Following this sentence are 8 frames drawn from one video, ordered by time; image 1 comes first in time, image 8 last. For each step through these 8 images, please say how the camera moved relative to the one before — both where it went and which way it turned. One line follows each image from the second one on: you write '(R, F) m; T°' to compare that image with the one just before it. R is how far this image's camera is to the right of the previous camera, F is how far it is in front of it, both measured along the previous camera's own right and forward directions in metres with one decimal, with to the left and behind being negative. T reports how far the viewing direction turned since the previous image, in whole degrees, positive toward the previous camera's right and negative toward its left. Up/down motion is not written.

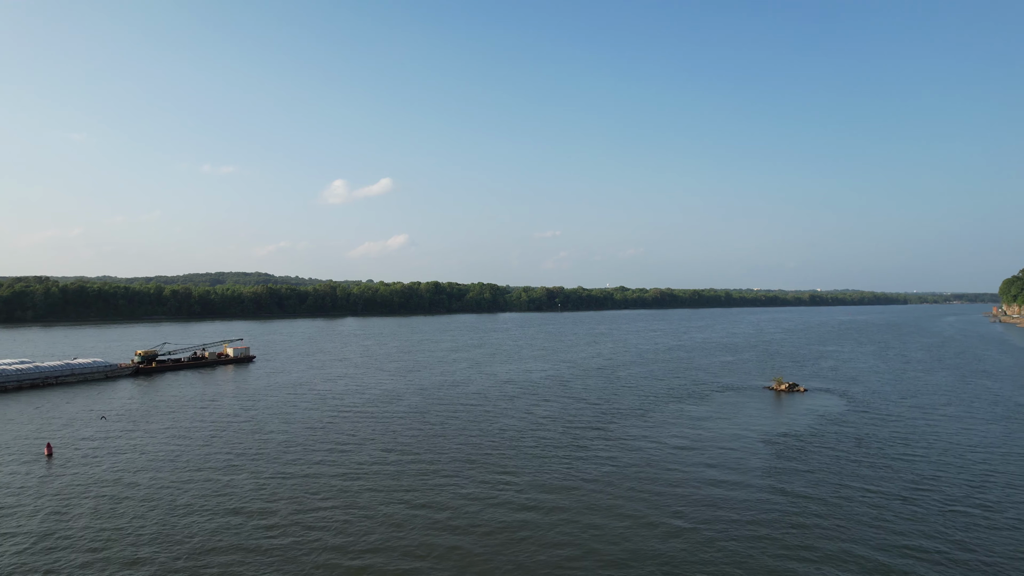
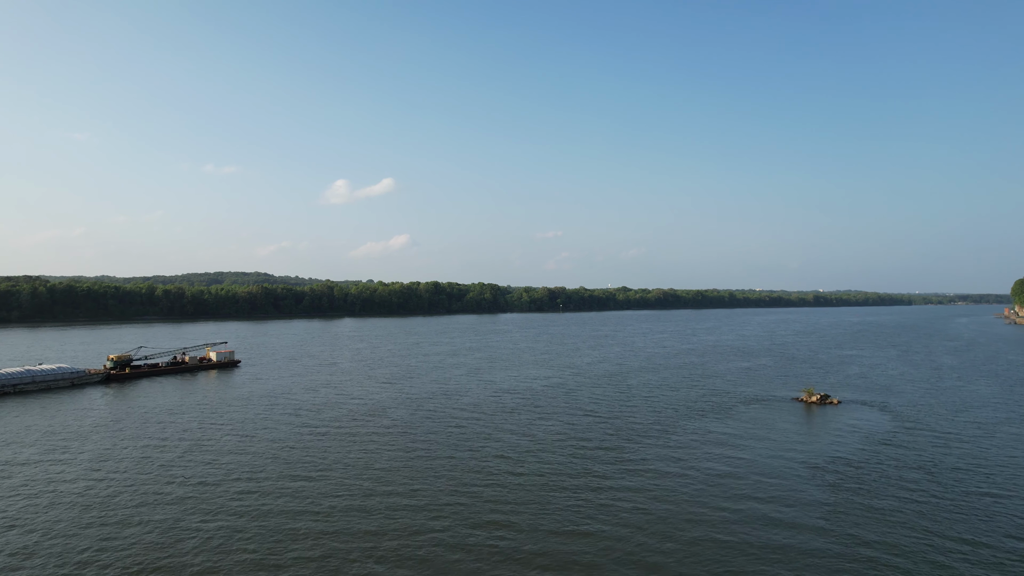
(0.0, +4.2) m; 0°
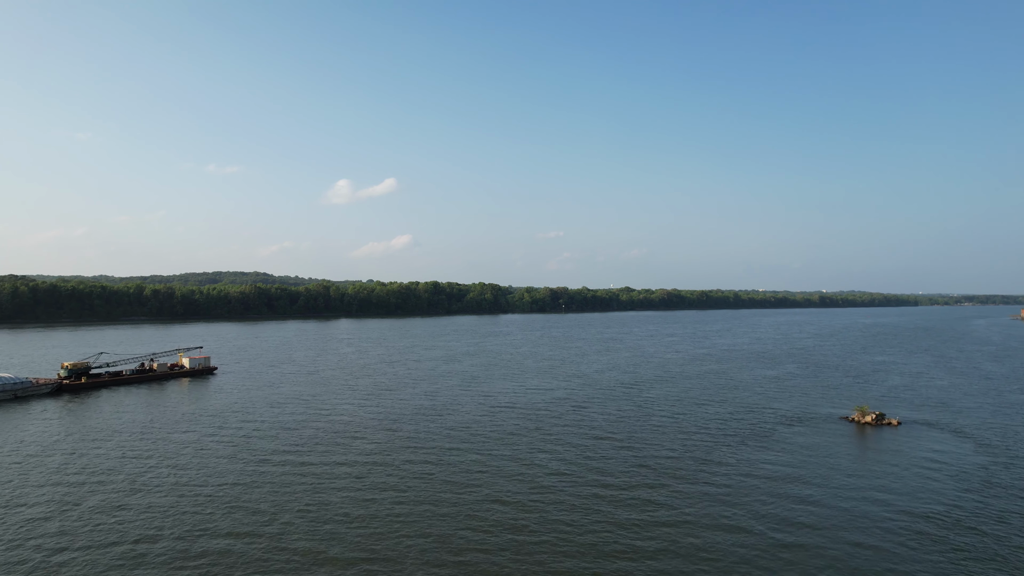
(+0.1, +5.7) m; 0°
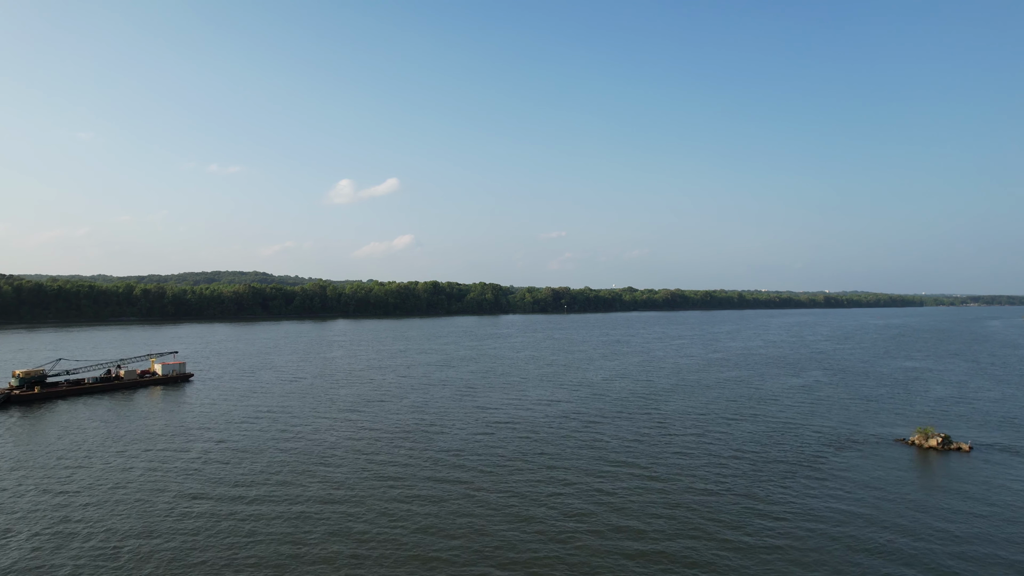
(+0.1, +4.8) m; 0°
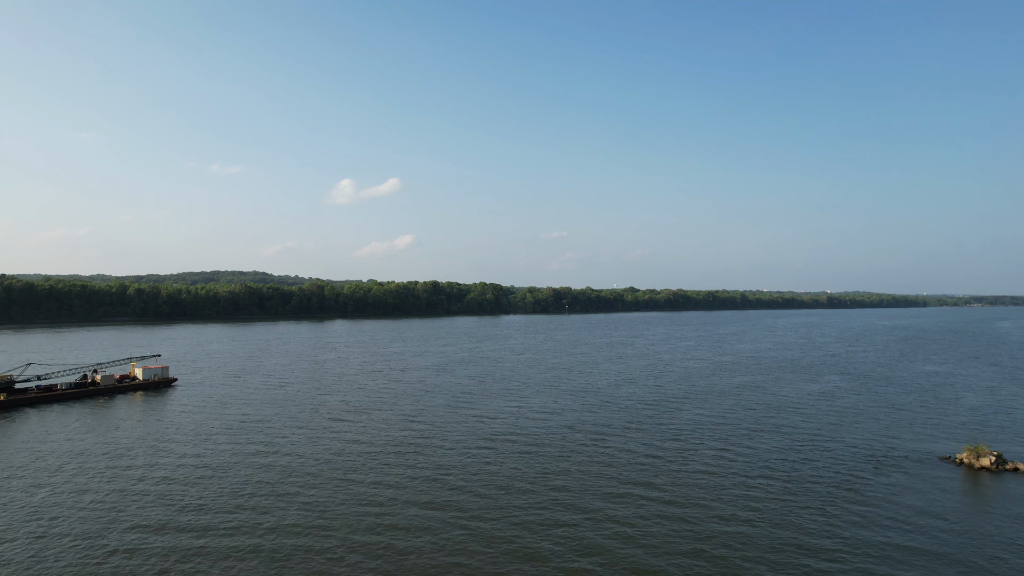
(0.0, +2.9) m; 0°
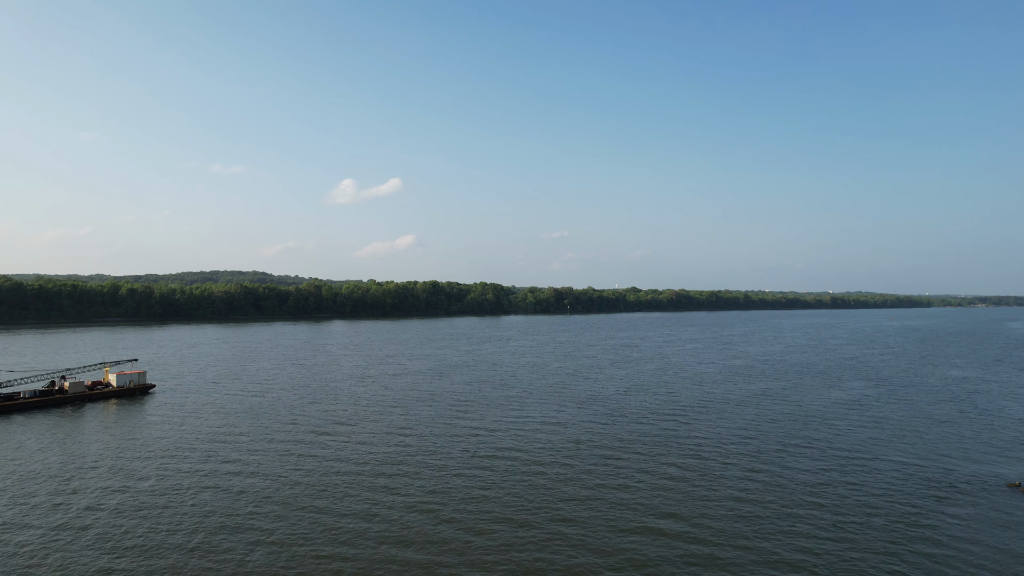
(0.0, +3.5) m; 0°
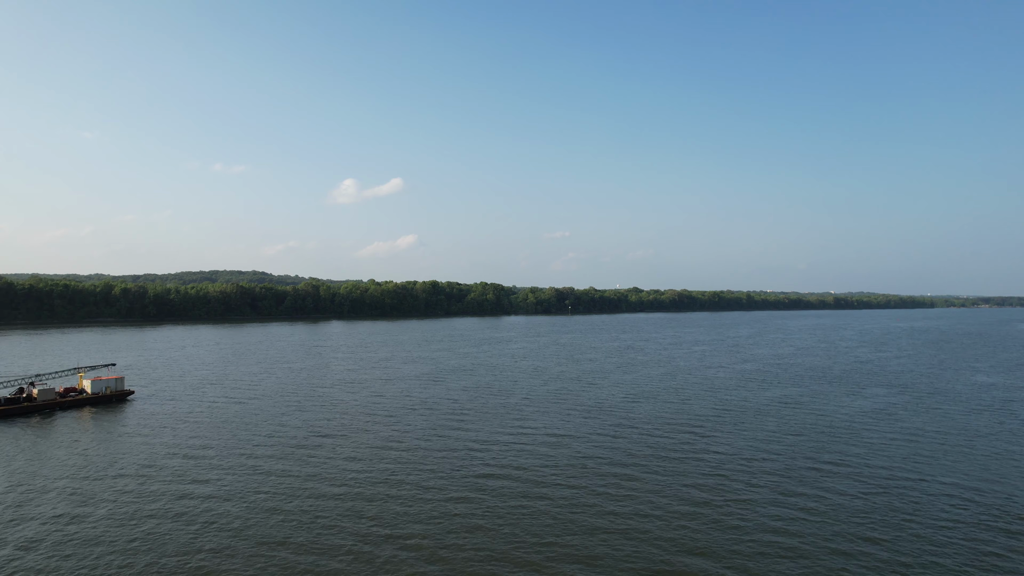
(0.0, +2.9) m; 0°
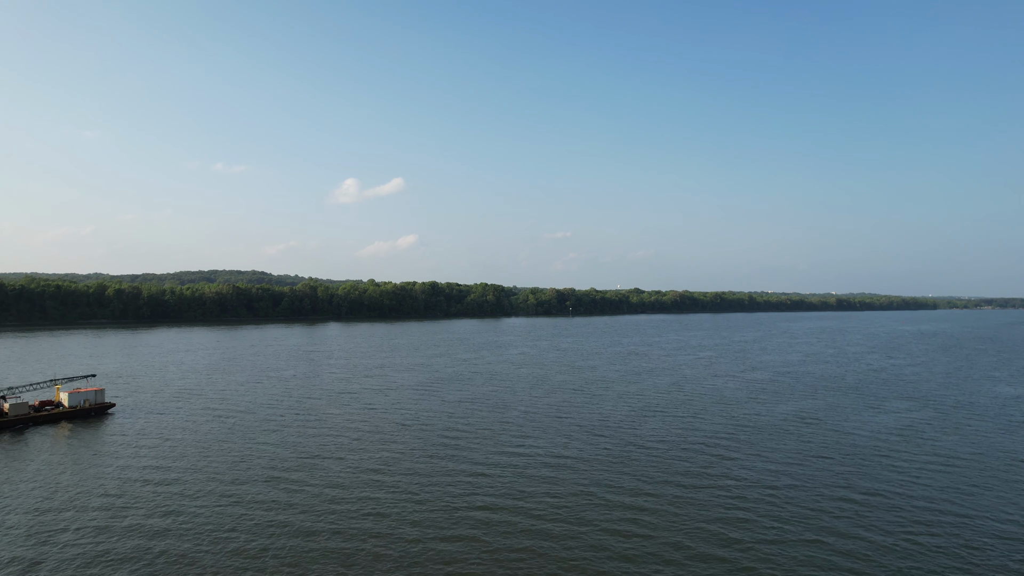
(0.0, +2.5) m; 0°
